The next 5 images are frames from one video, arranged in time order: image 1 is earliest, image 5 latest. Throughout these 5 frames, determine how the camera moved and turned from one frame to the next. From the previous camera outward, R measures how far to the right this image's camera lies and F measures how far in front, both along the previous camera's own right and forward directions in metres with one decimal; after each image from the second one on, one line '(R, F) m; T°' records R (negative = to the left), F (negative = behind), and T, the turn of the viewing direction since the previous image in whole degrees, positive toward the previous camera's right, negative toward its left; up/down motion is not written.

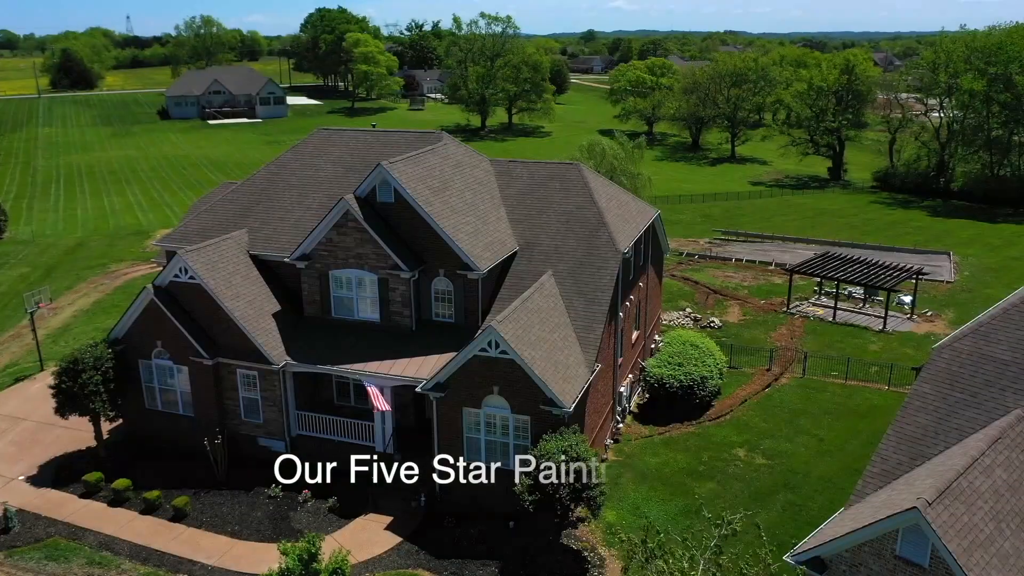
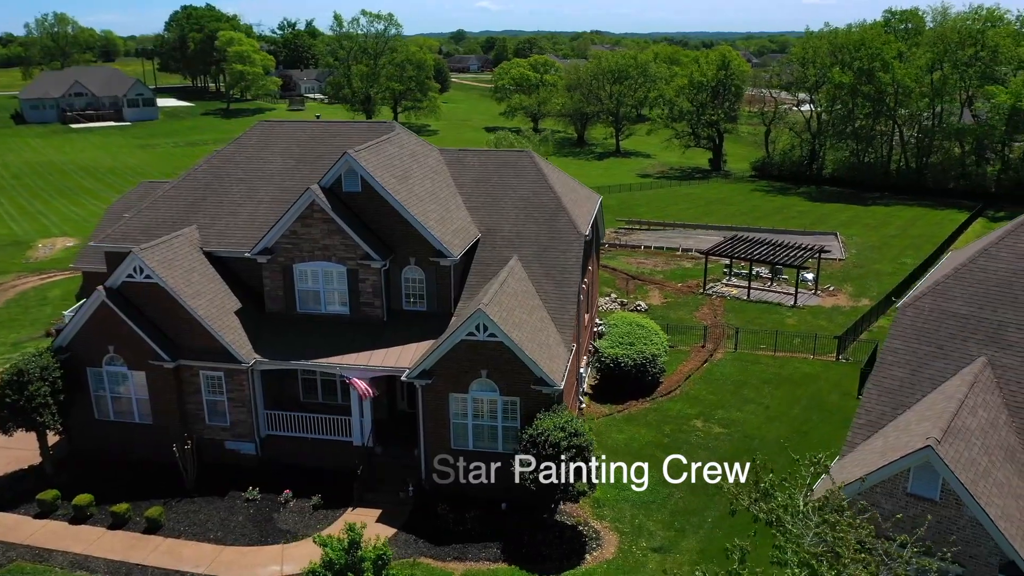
(-3.0, 0.0) m; +9°
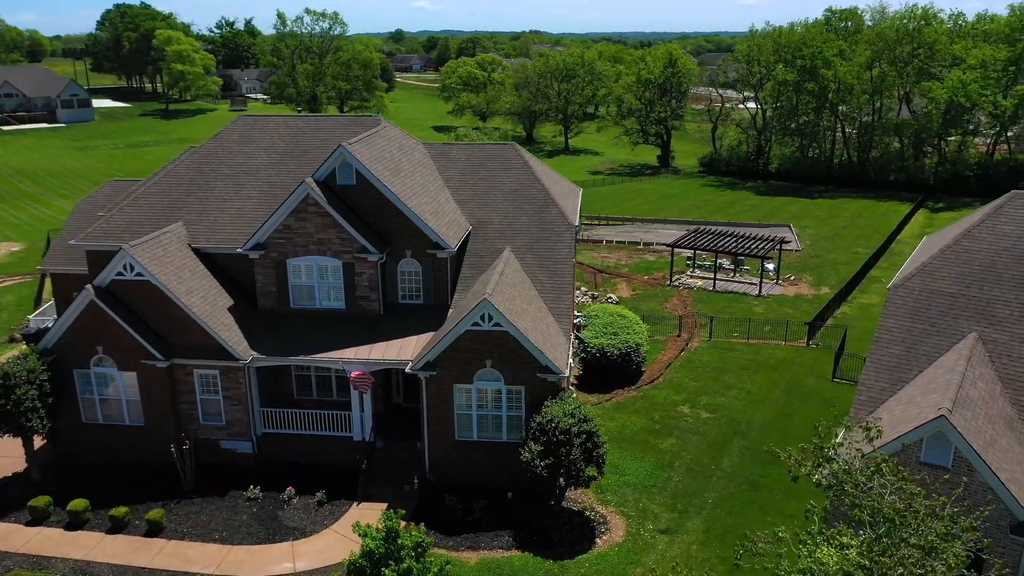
(-1.7, -0.1) m; +4°
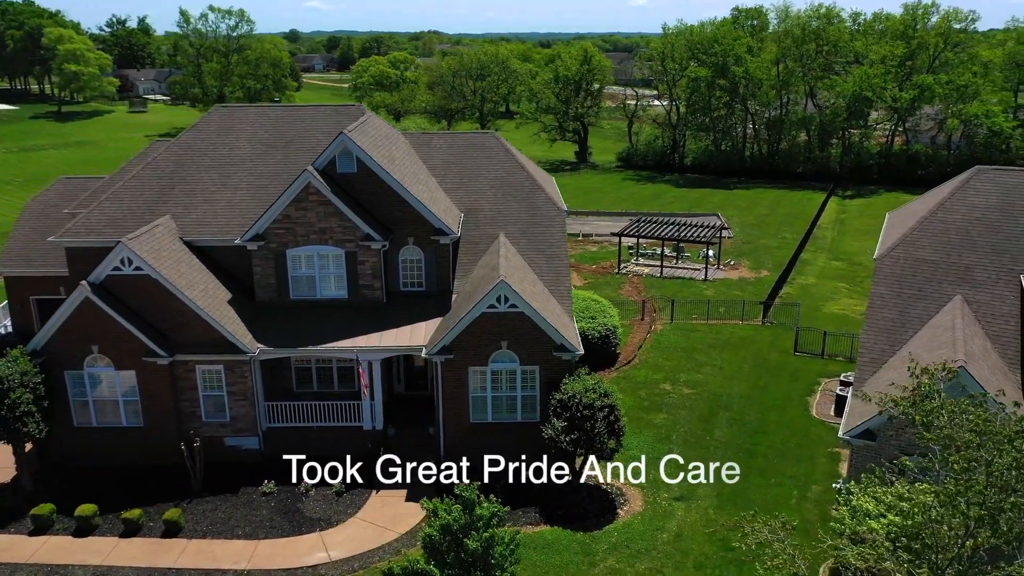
(-3.1, -0.2) m; +7°
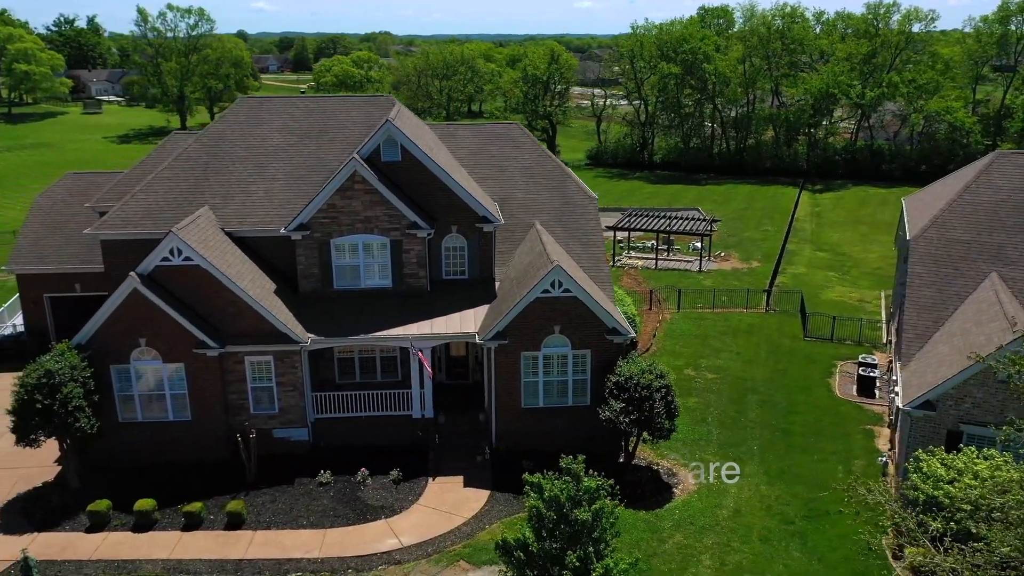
(-2.9, -0.1) m; +3°
